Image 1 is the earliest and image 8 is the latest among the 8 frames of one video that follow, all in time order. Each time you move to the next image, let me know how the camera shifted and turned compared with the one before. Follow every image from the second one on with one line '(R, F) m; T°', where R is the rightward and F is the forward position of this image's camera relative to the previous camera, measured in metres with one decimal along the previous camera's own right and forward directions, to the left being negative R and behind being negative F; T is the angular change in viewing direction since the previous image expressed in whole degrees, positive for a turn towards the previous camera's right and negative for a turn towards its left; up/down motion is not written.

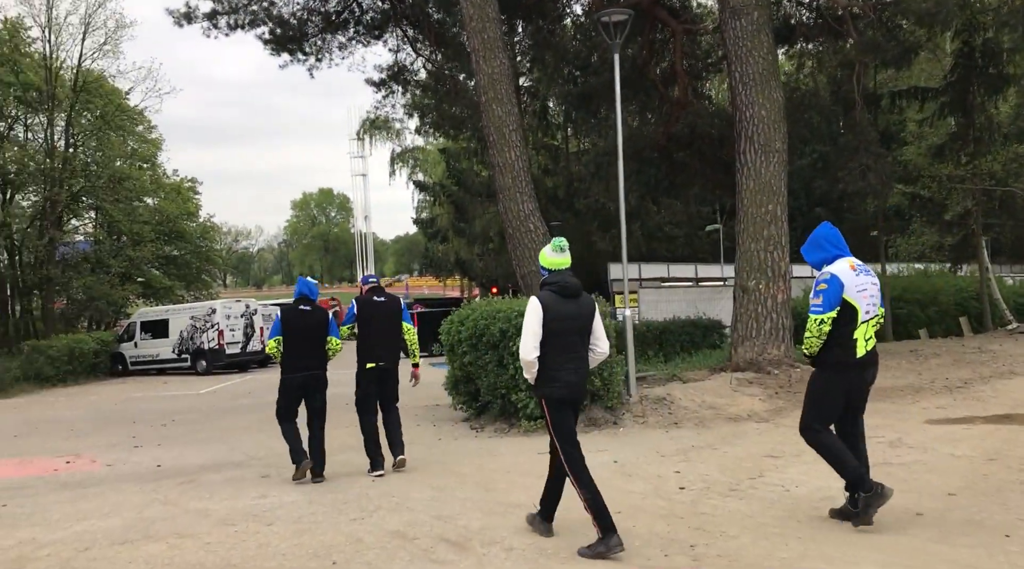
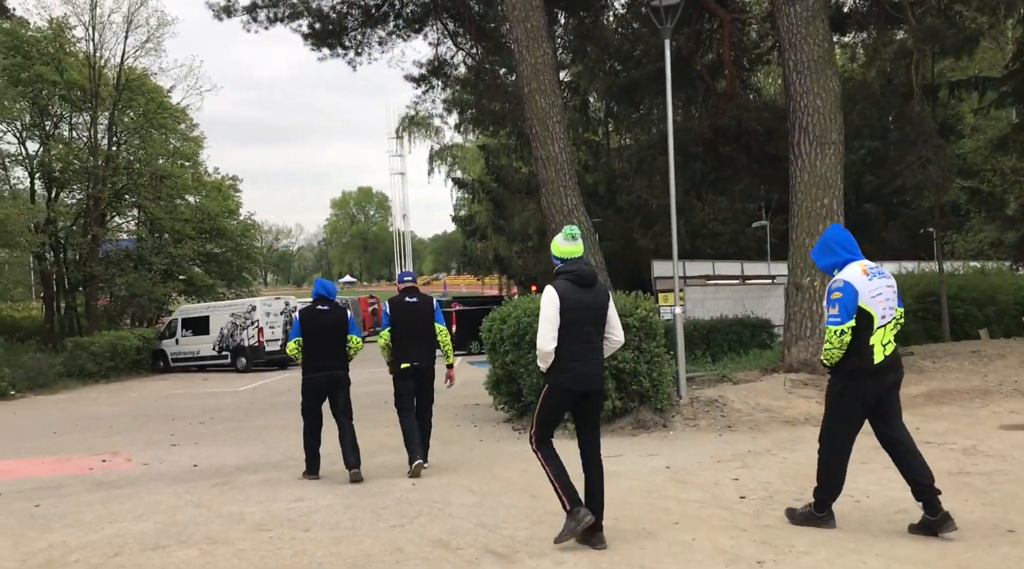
(-0.1, +0.4) m; -2°
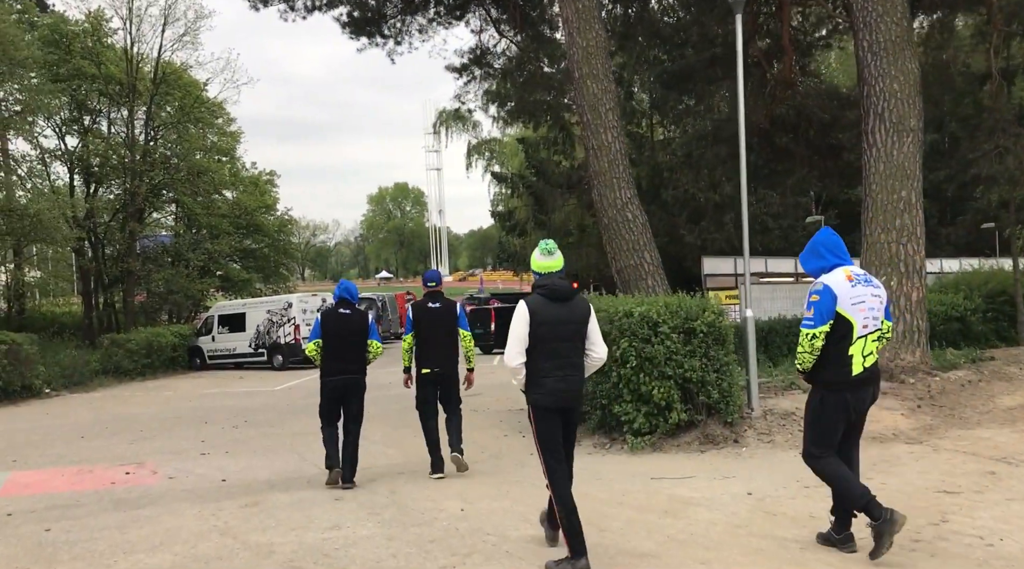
(-0.2, +0.8) m; -2°
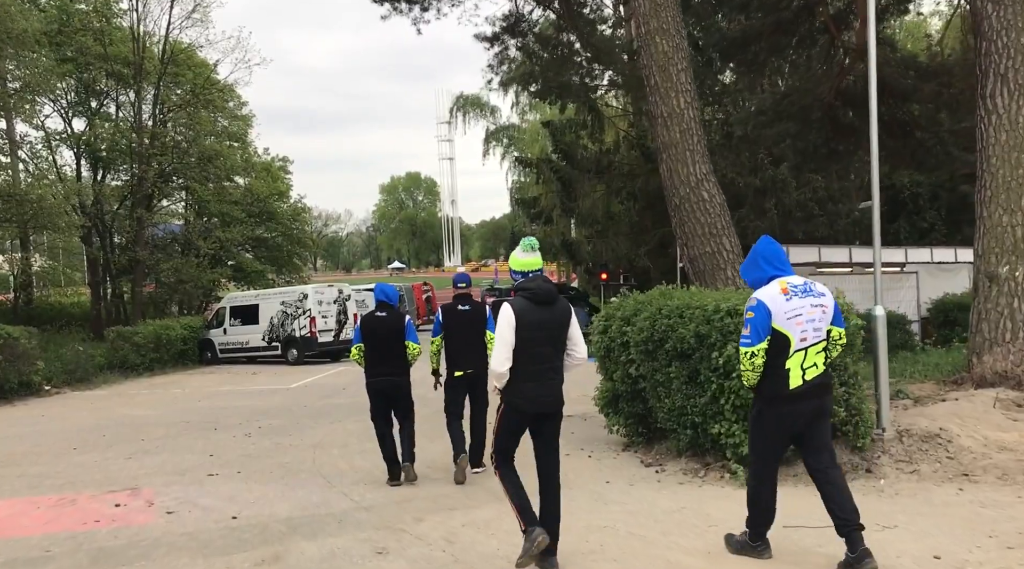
(-0.5, +1.6) m; -1°
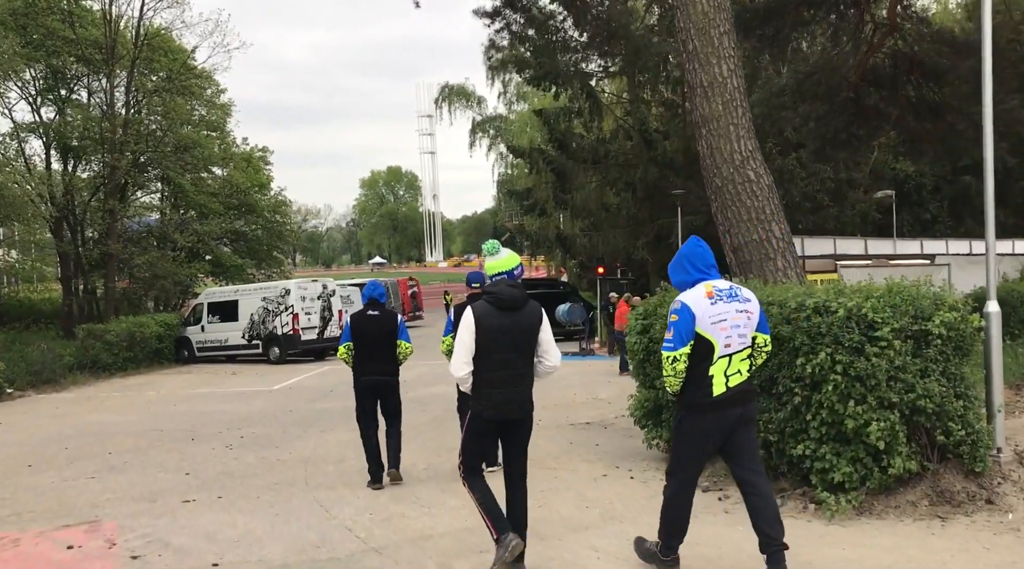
(-0.4, +1.3) m; +1°
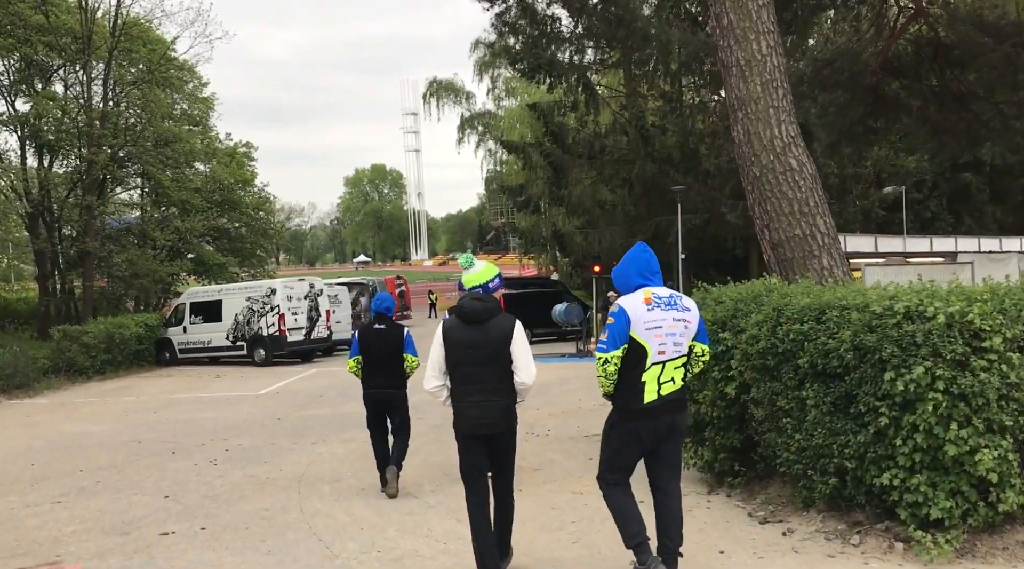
(-0.3, +0.9) m; +1°
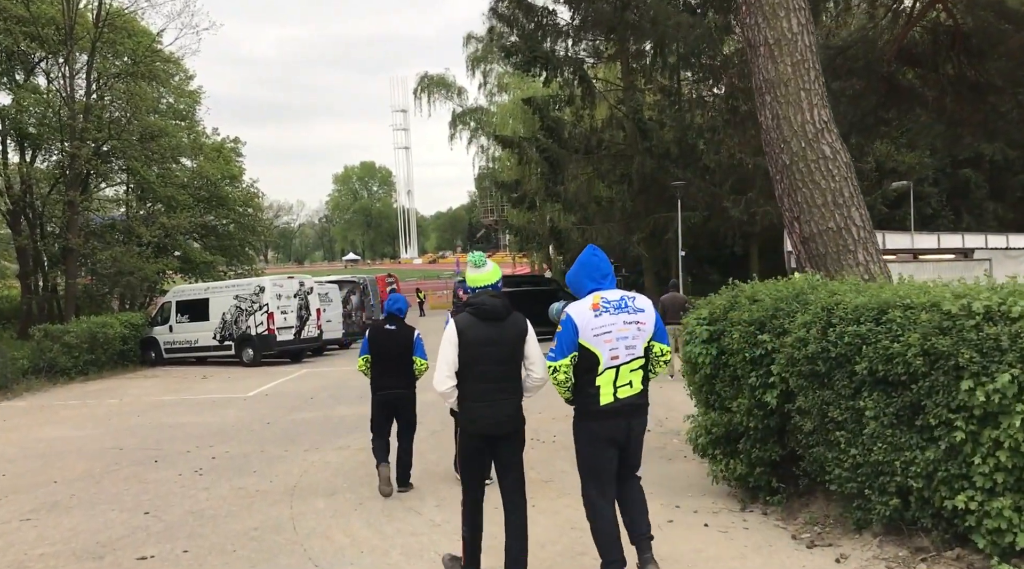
(-0.2, +0.6) m; +1°
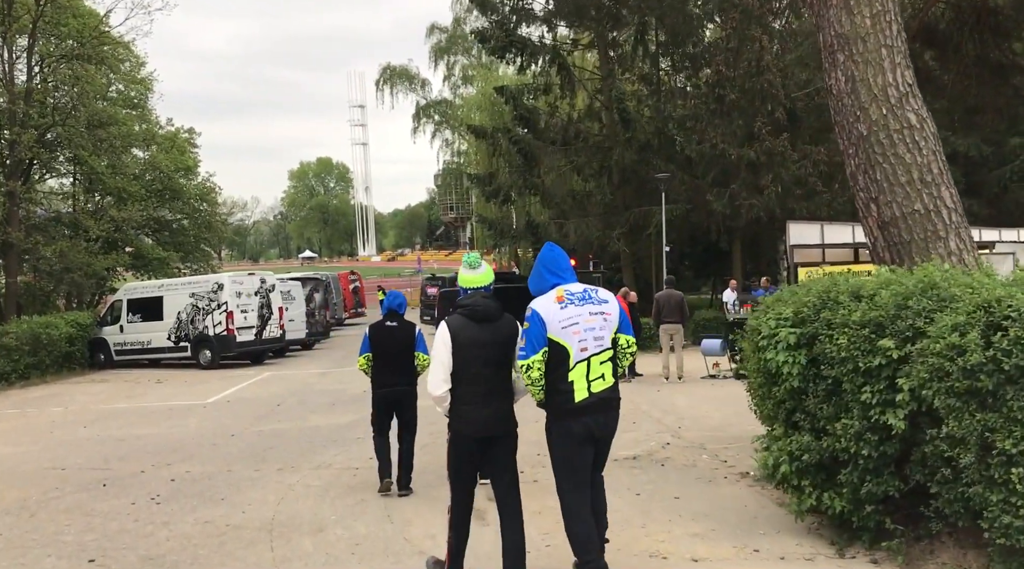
(-0.5, +1.3) m; +3°
